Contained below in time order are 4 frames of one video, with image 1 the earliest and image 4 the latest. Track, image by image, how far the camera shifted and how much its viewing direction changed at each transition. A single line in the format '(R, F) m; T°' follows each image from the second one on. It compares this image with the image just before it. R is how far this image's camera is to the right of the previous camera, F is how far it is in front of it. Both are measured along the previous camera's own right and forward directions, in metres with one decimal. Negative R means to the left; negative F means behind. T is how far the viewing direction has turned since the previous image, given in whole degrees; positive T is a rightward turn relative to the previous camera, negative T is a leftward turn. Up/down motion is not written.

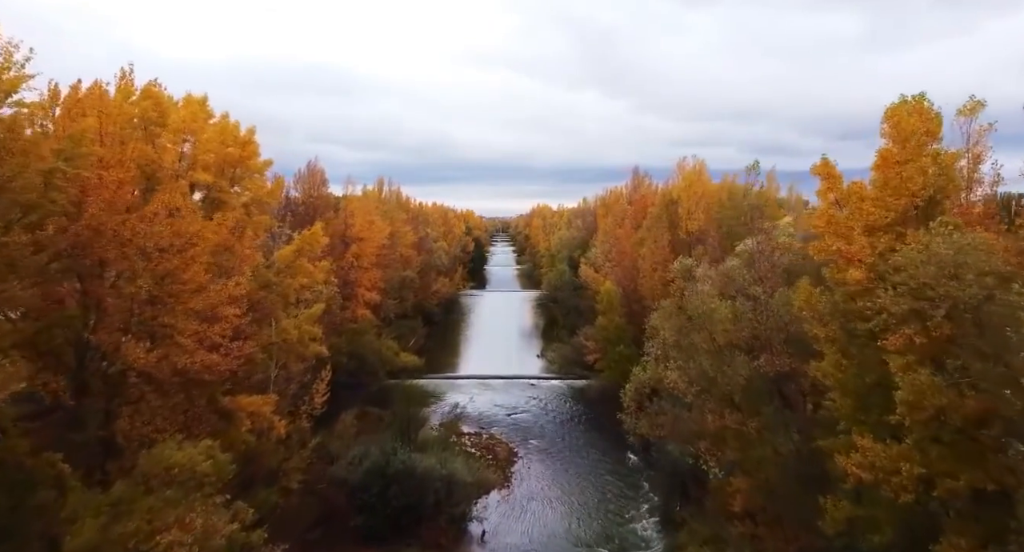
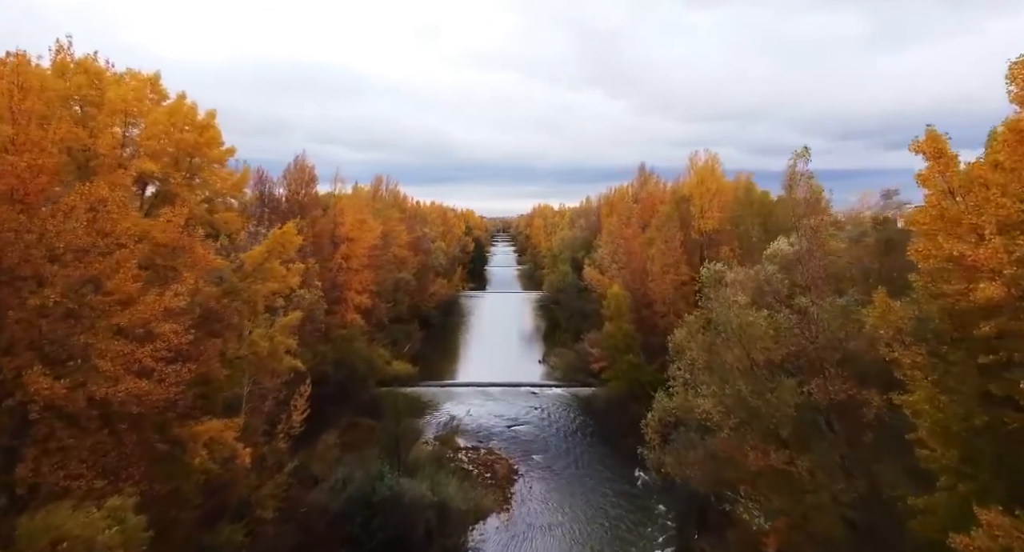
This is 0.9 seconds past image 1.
(0.0, +2.2) m; 0°
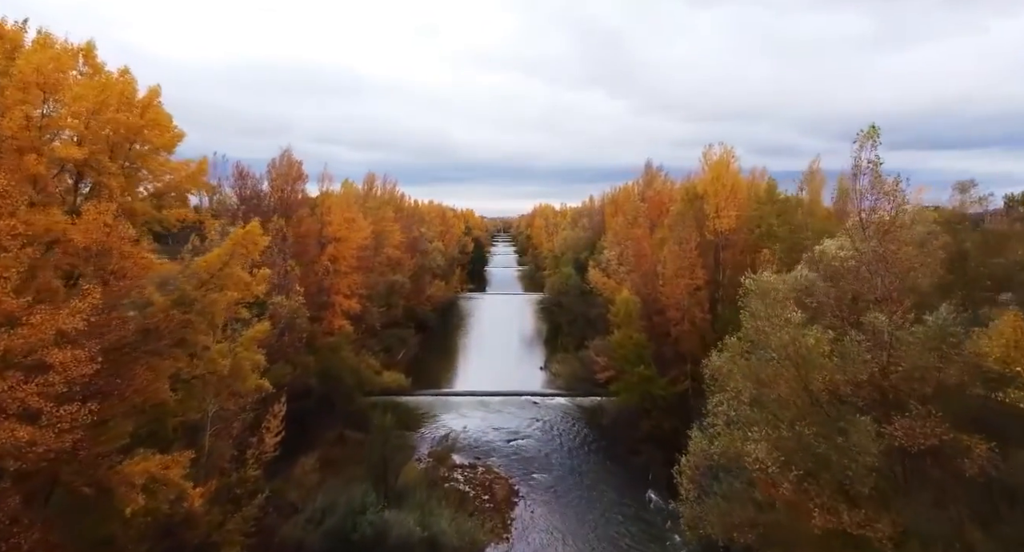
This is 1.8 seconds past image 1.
(0.0, +2.3) m; 0°
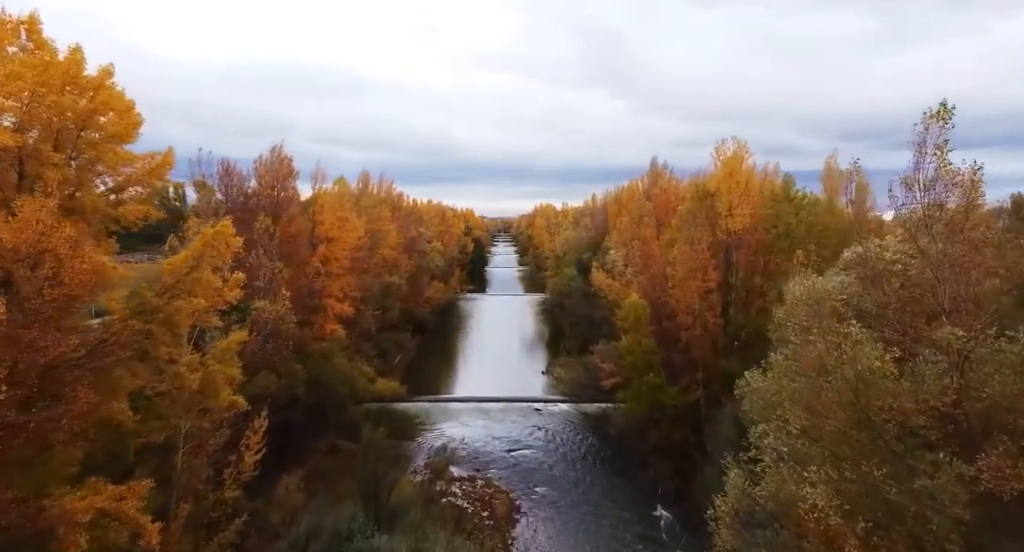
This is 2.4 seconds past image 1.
(0.0, +1.5) m; 0°
